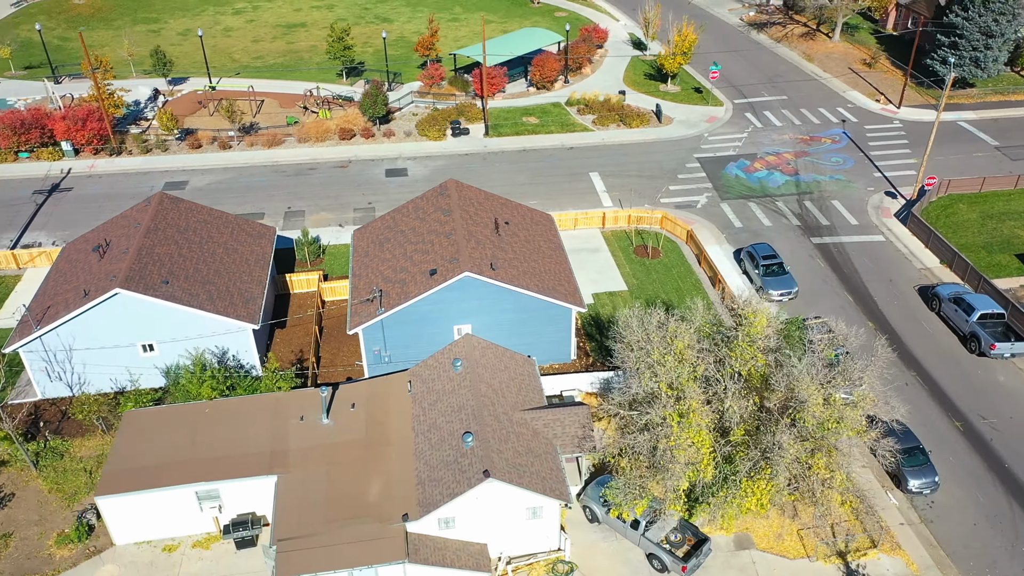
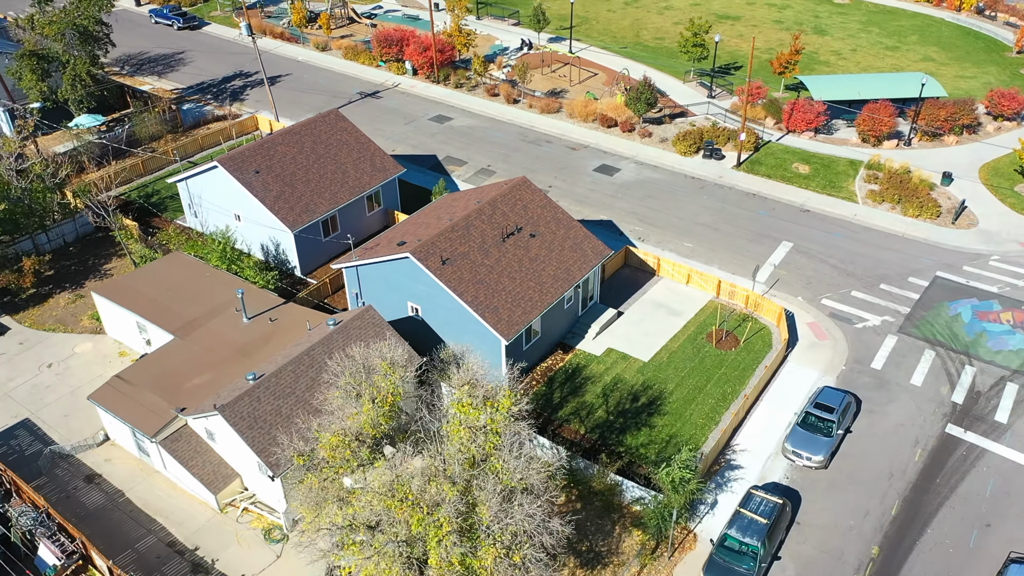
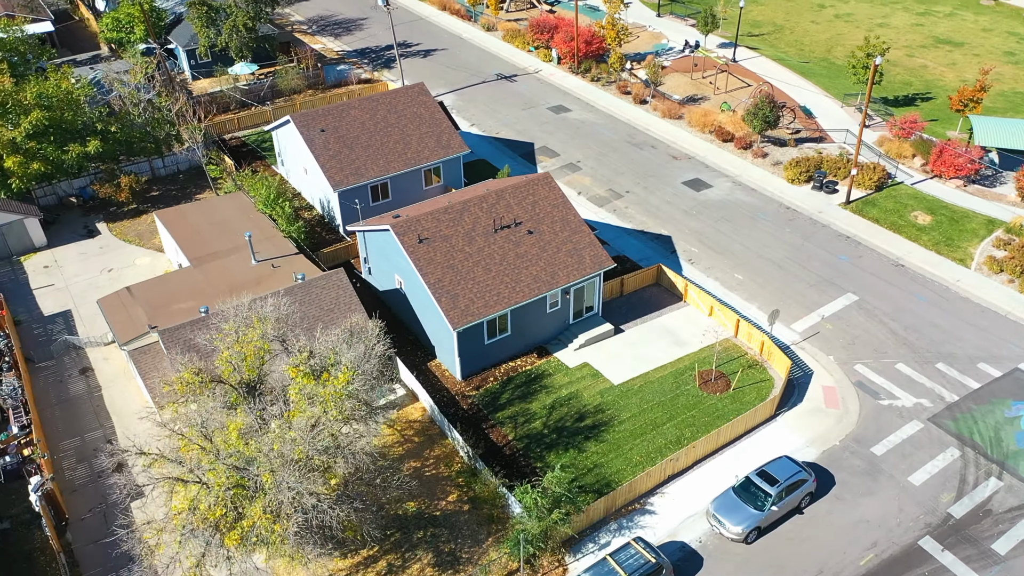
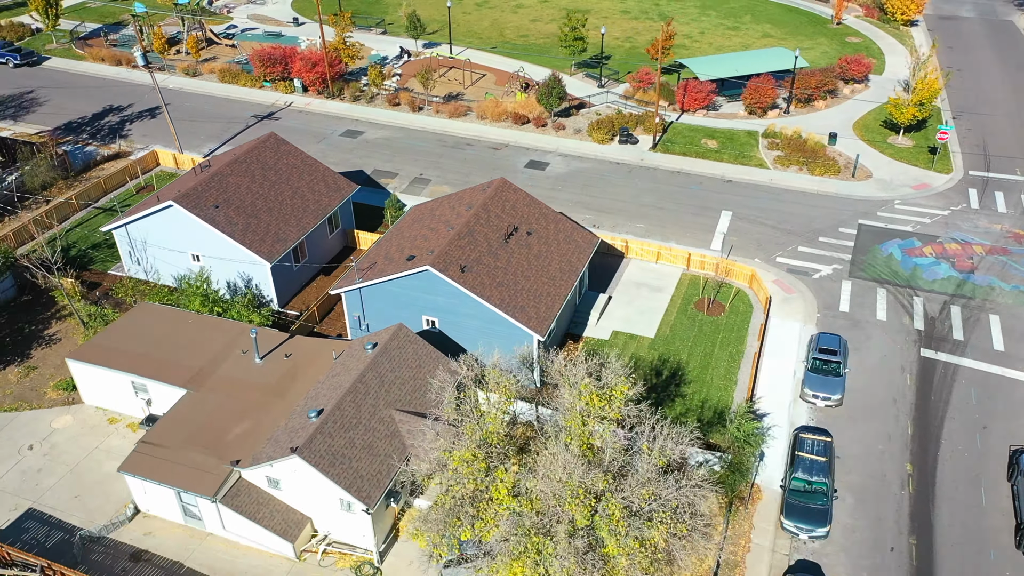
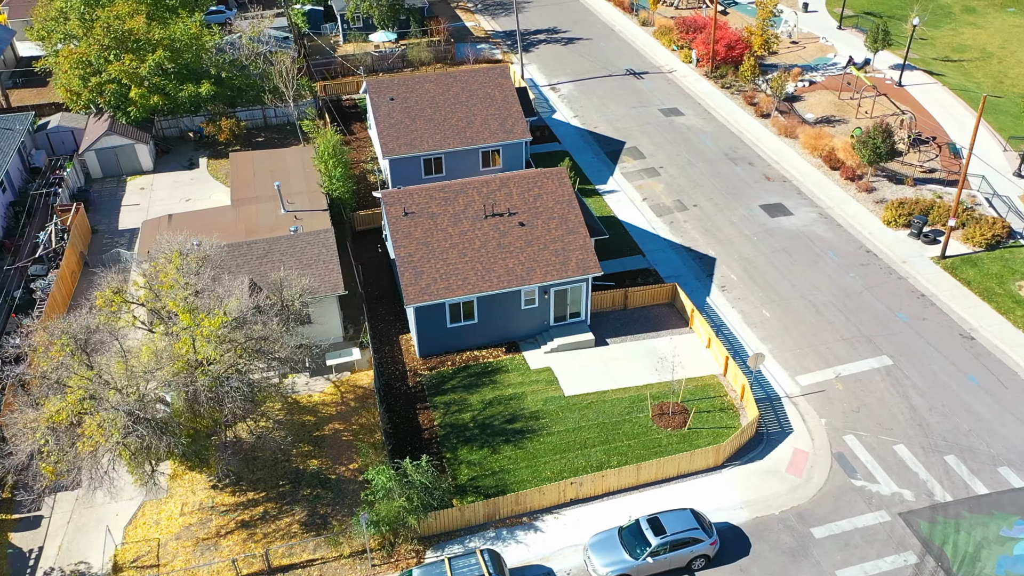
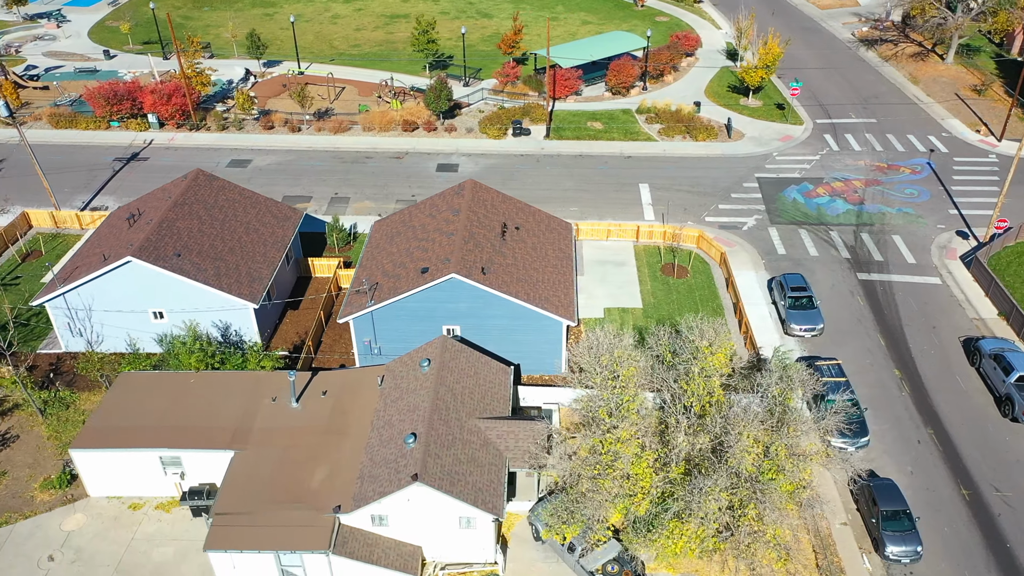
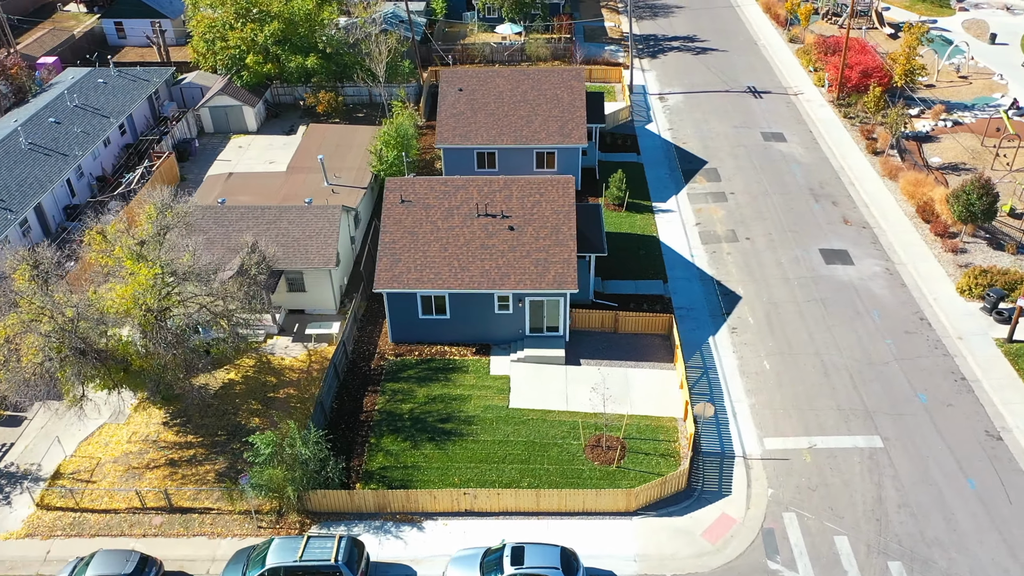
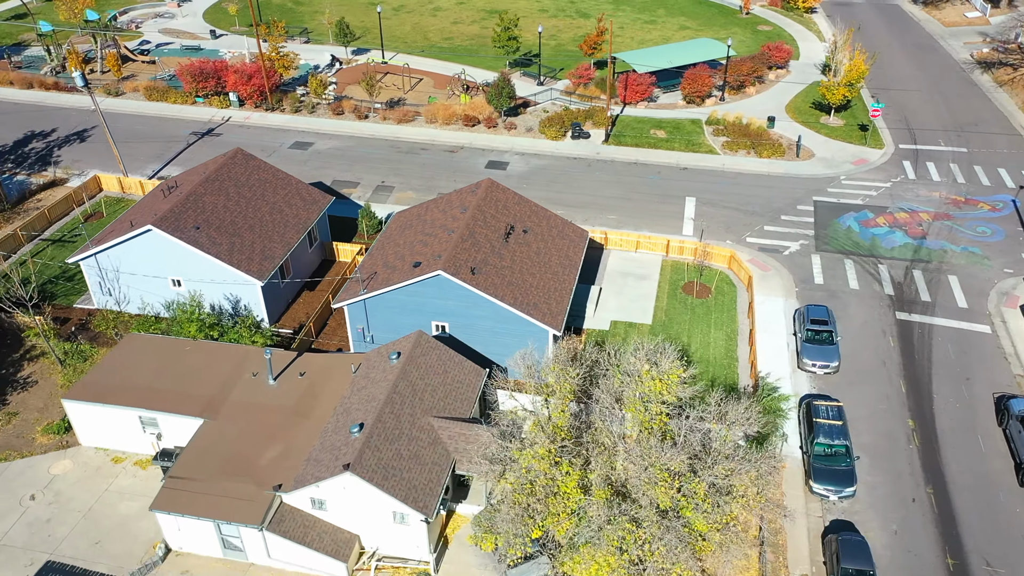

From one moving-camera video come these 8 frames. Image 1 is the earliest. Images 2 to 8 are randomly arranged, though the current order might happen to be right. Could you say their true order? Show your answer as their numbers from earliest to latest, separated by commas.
6, 8, 4, 2, 3, 5, 7
